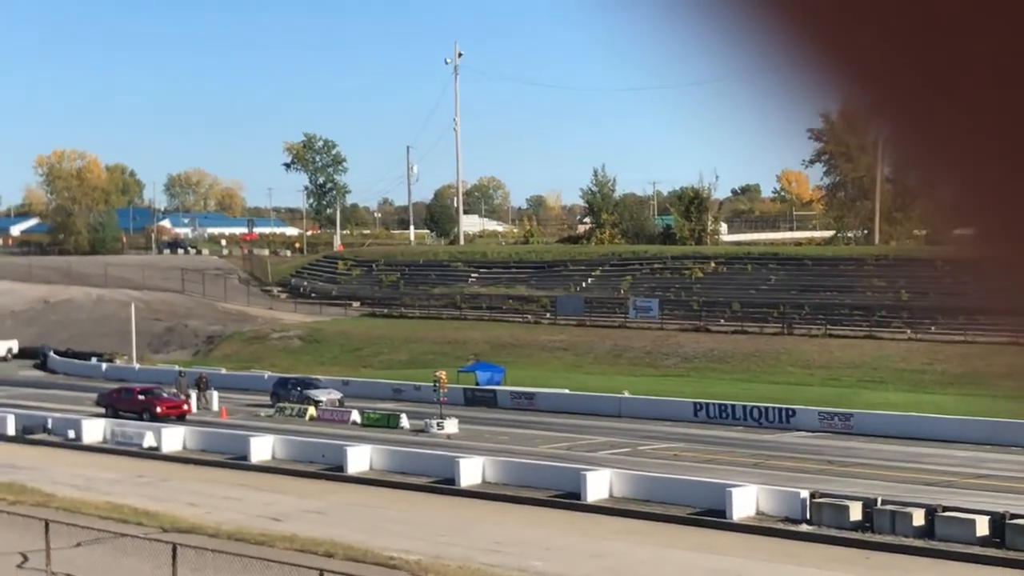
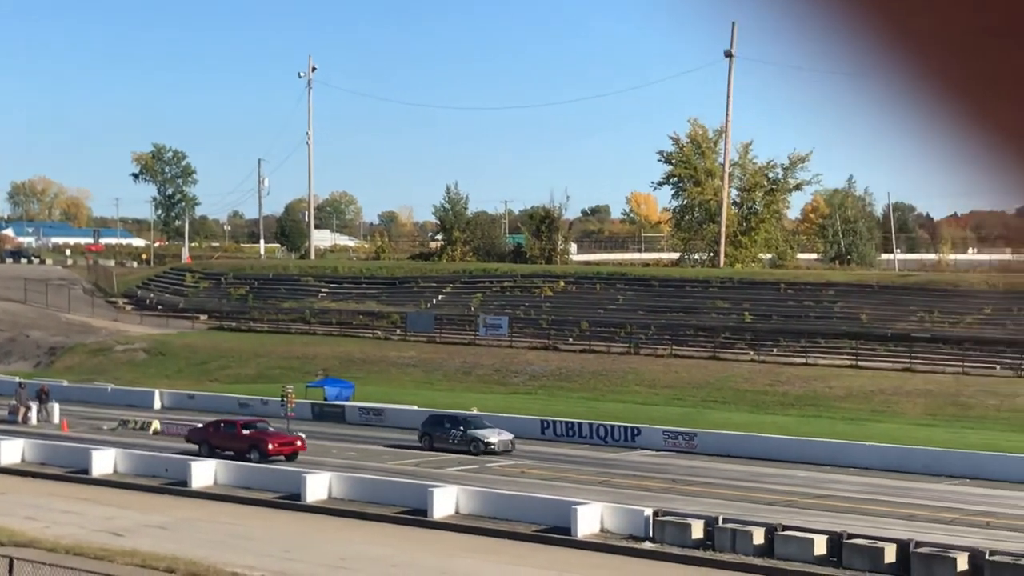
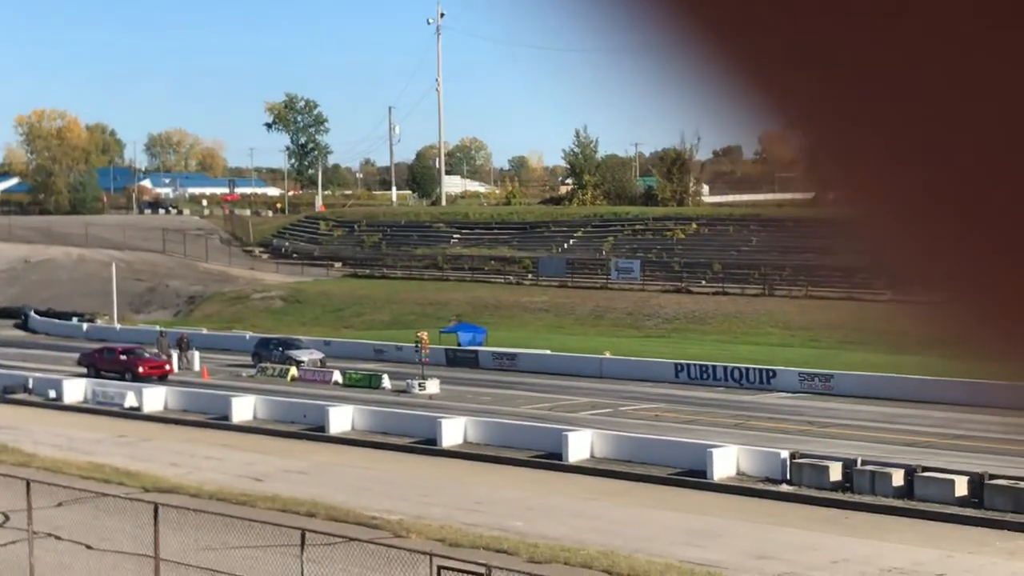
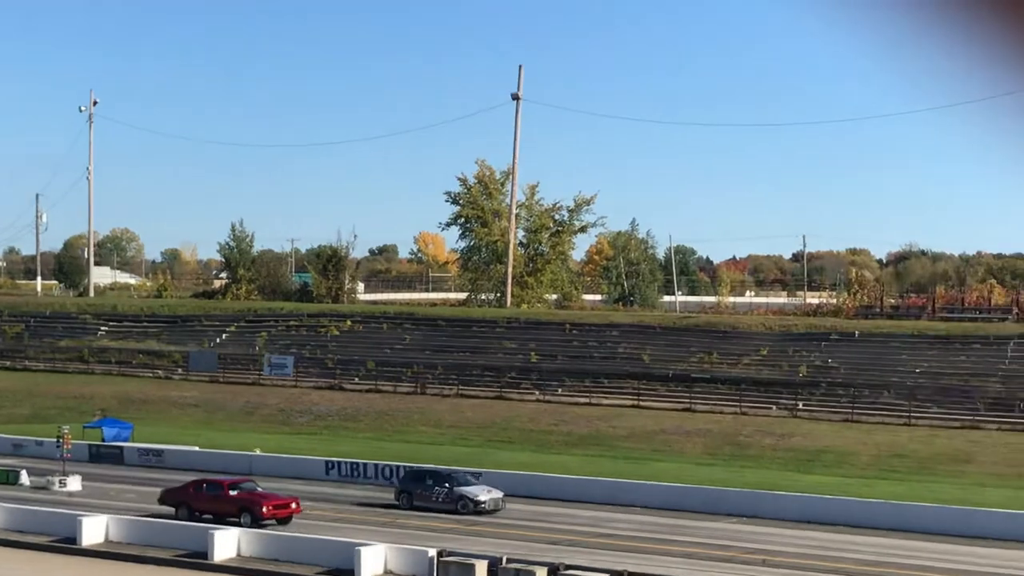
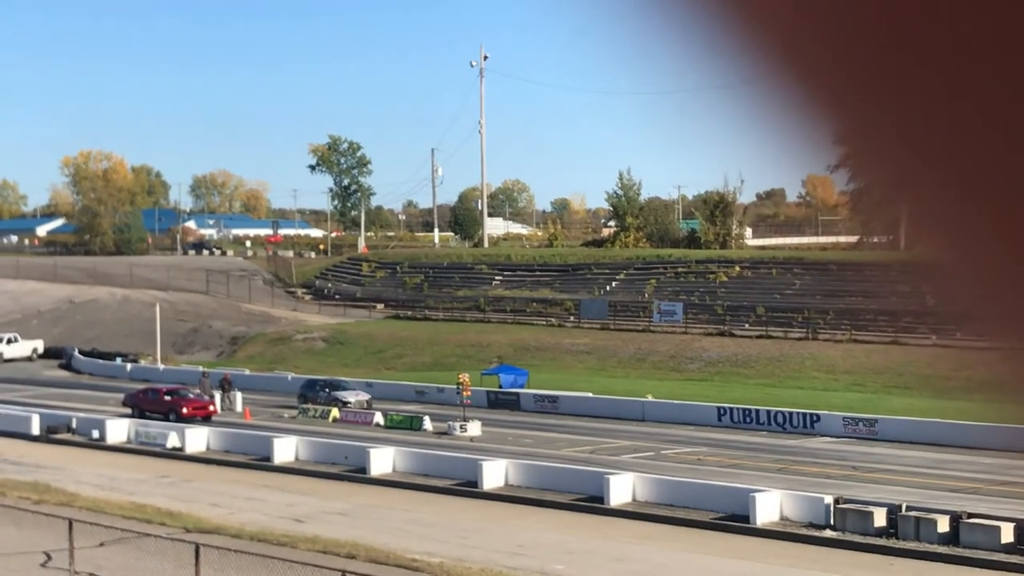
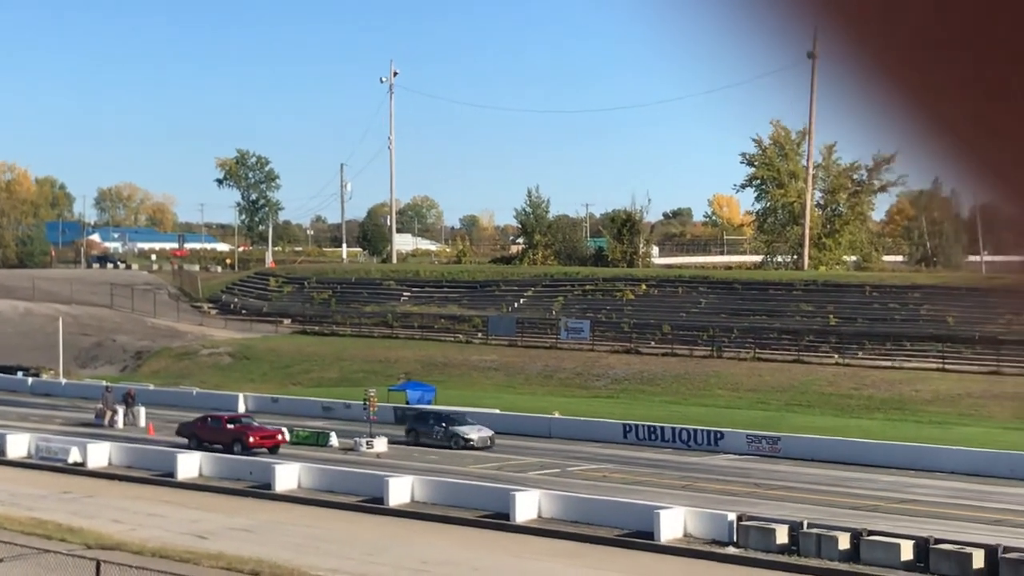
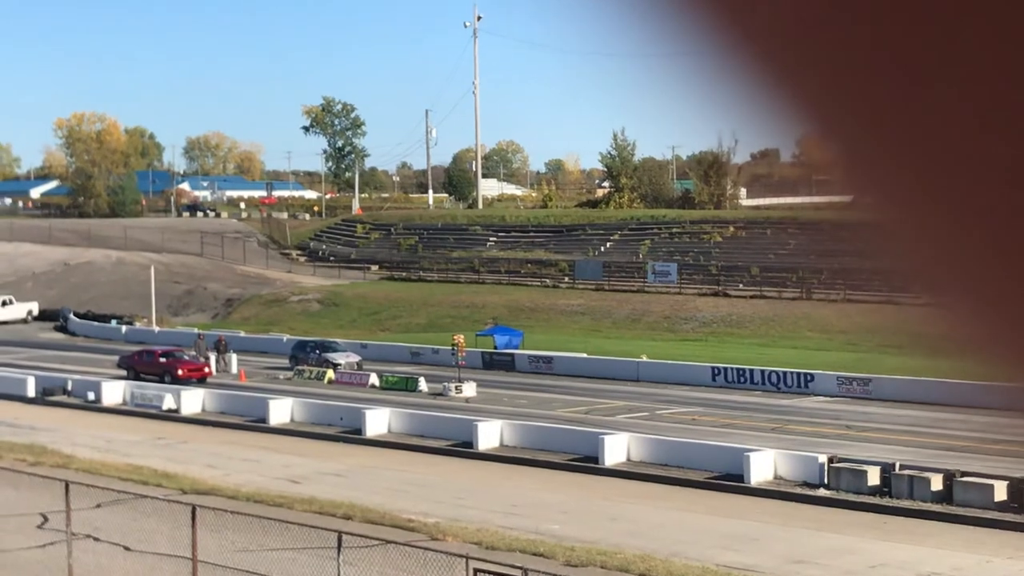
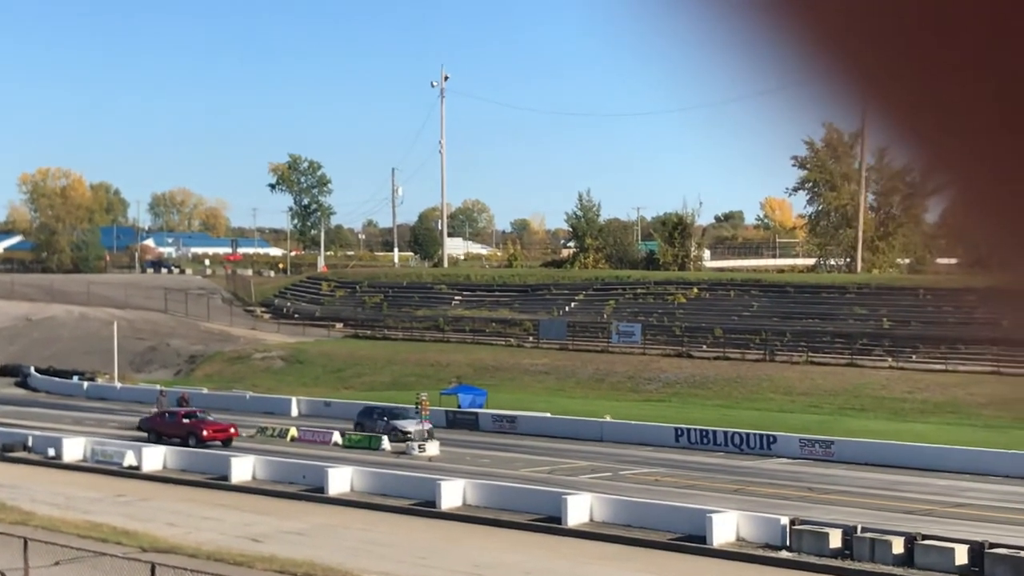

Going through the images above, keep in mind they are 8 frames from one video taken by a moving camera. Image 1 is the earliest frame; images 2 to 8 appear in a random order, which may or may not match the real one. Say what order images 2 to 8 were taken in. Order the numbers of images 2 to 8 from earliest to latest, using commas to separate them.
3, 7, 5, 8, 6, 2, 4
